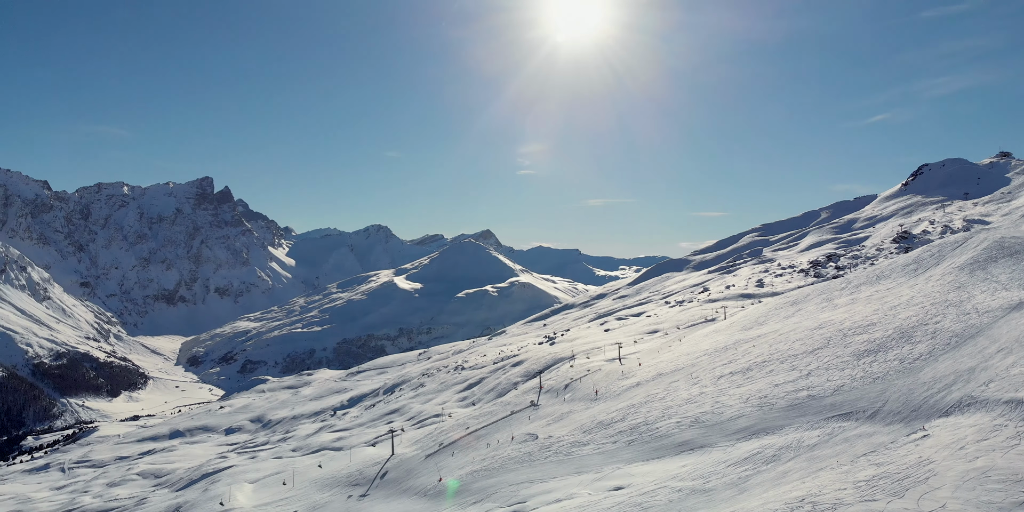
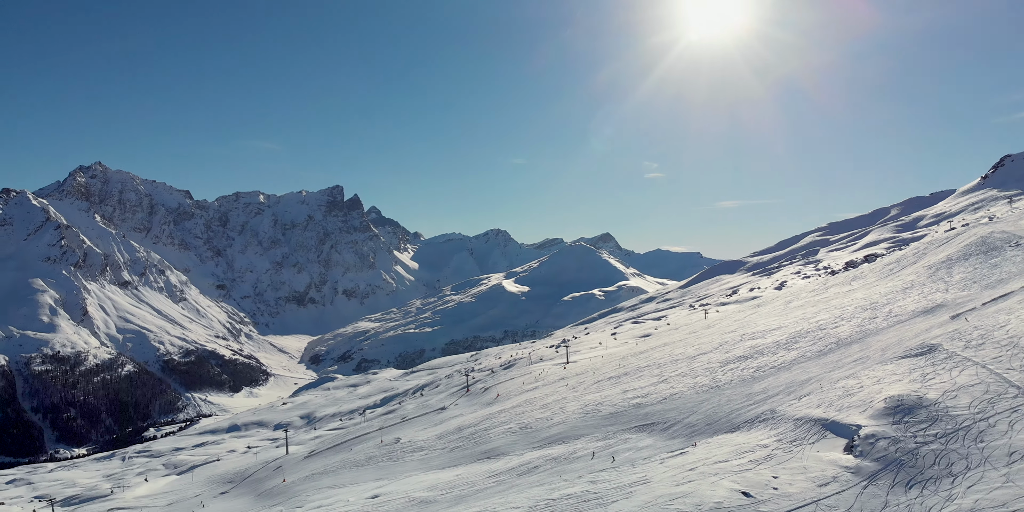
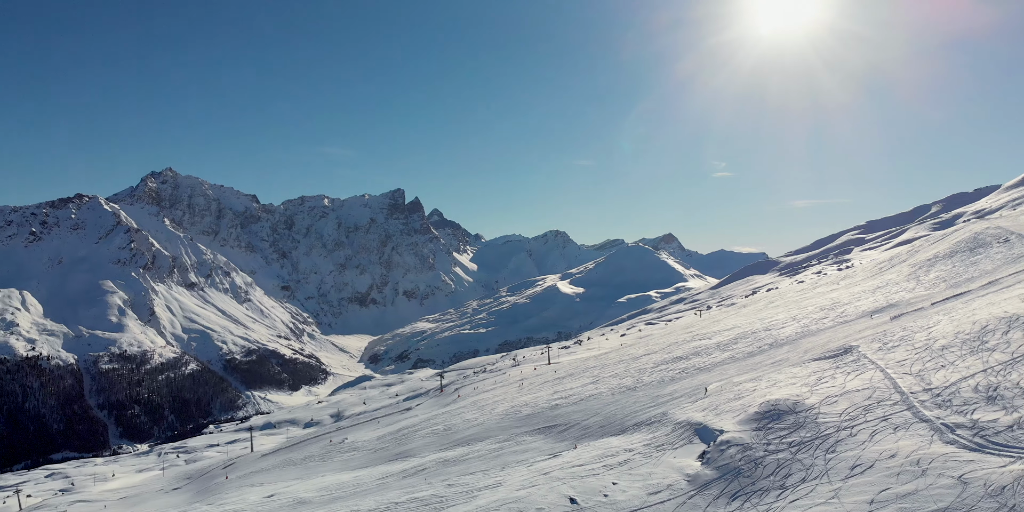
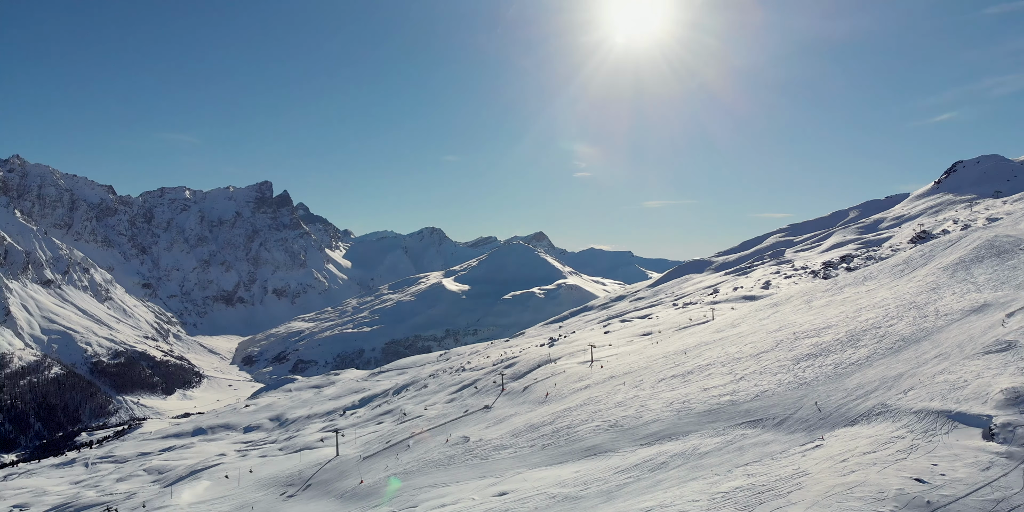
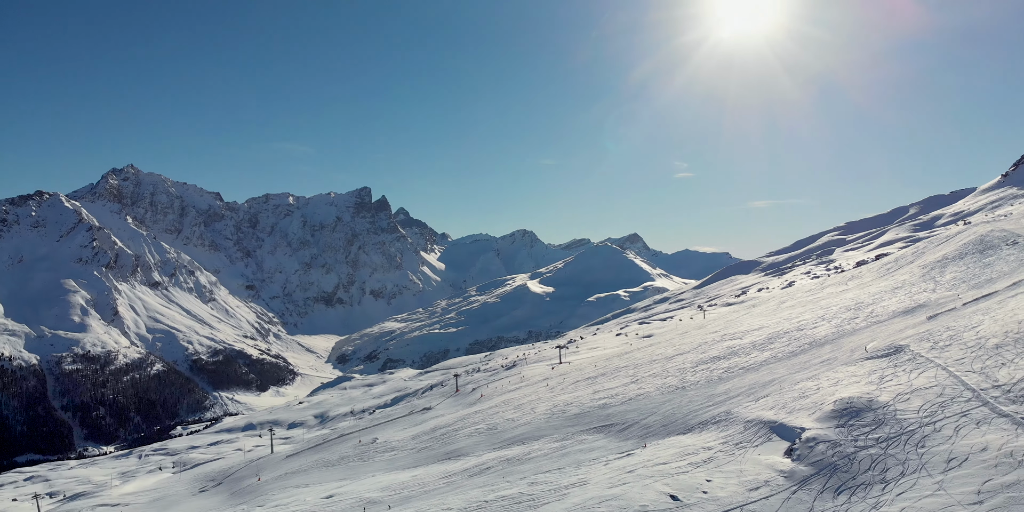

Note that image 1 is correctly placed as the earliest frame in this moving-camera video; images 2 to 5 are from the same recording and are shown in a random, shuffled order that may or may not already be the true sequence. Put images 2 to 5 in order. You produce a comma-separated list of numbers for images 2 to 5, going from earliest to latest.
4, 2, 5, 3
